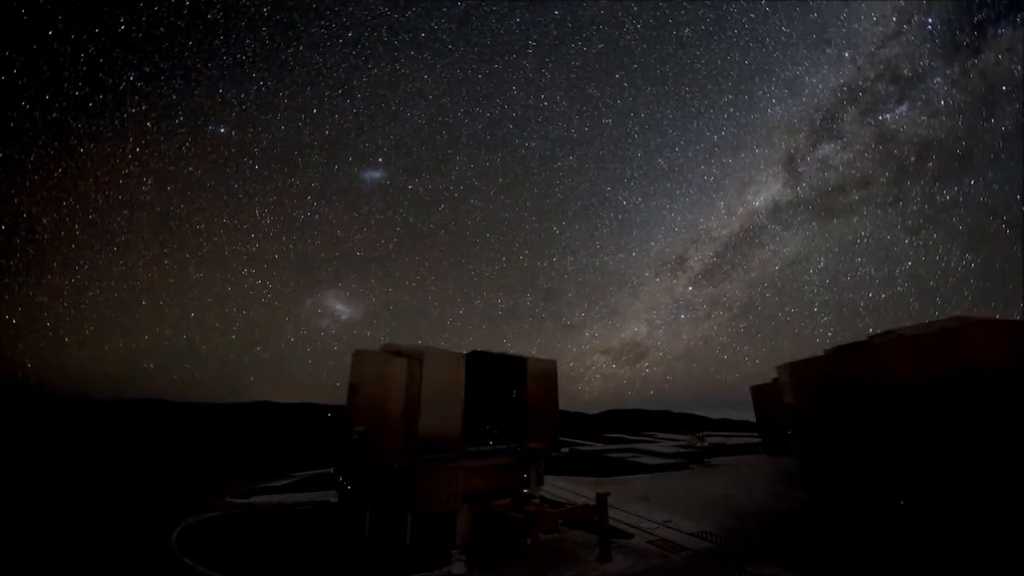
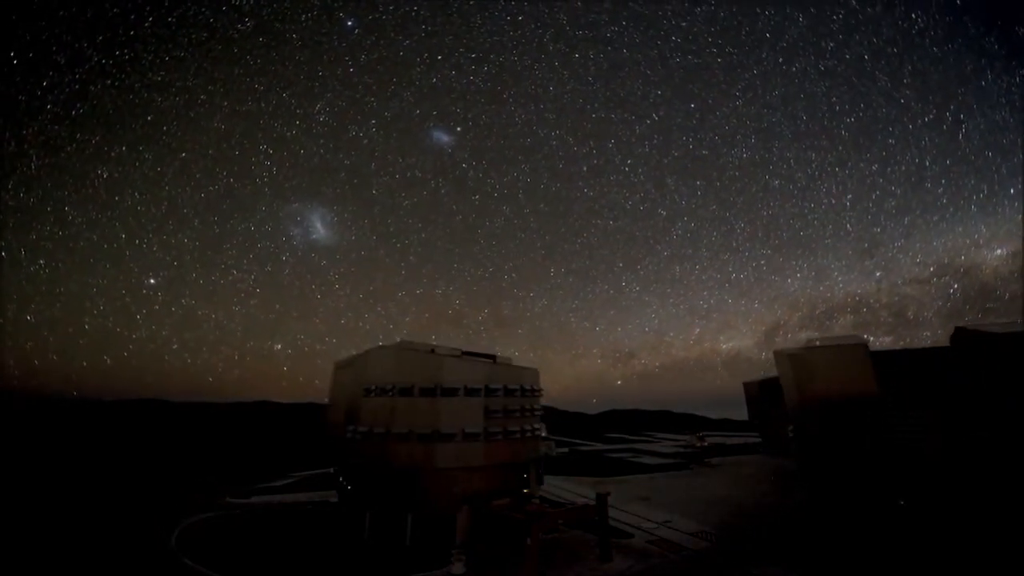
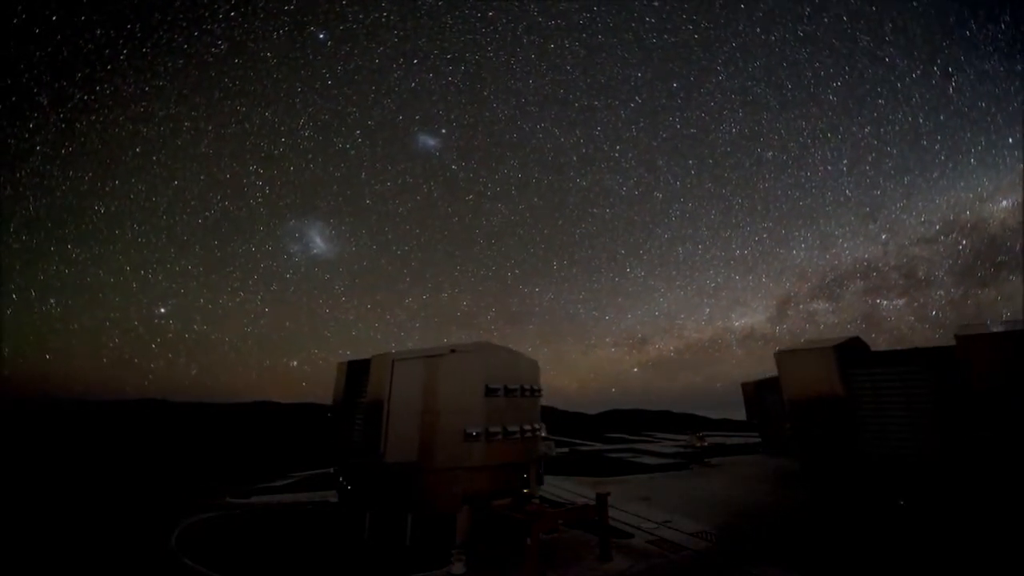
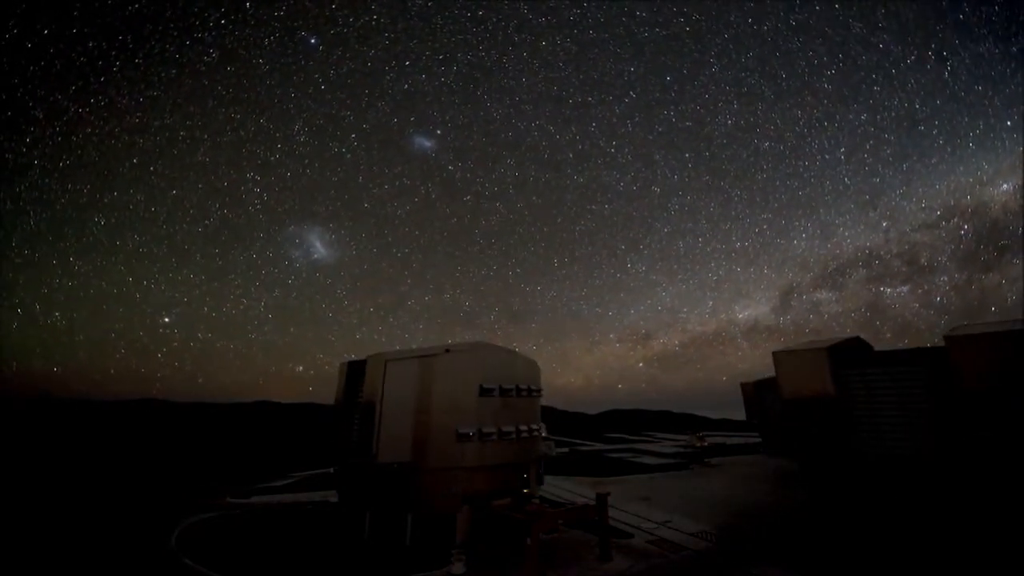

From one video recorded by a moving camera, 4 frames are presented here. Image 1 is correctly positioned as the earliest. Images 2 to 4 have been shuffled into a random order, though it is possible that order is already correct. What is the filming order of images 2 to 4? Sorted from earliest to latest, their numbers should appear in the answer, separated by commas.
4, 3, 2
